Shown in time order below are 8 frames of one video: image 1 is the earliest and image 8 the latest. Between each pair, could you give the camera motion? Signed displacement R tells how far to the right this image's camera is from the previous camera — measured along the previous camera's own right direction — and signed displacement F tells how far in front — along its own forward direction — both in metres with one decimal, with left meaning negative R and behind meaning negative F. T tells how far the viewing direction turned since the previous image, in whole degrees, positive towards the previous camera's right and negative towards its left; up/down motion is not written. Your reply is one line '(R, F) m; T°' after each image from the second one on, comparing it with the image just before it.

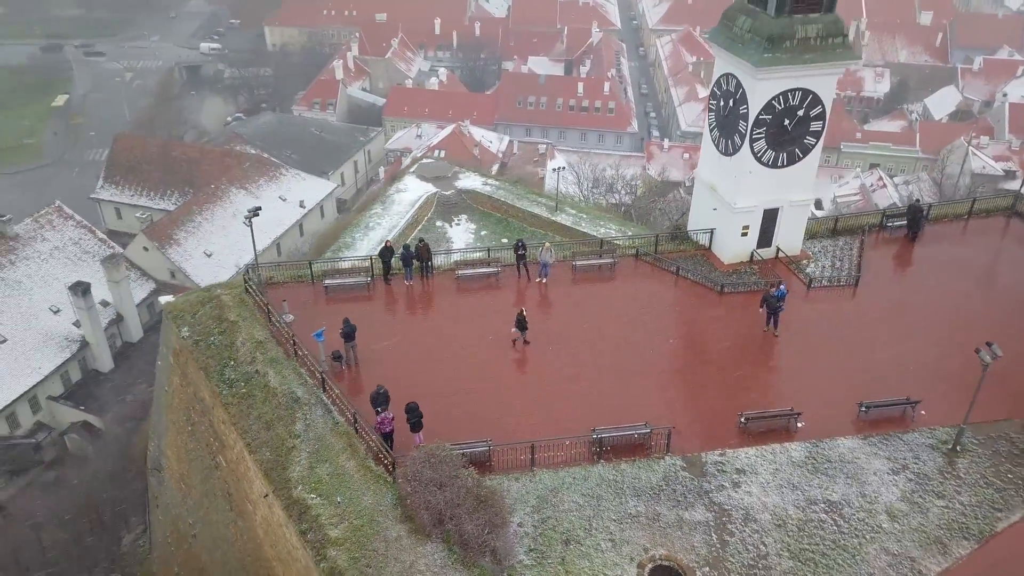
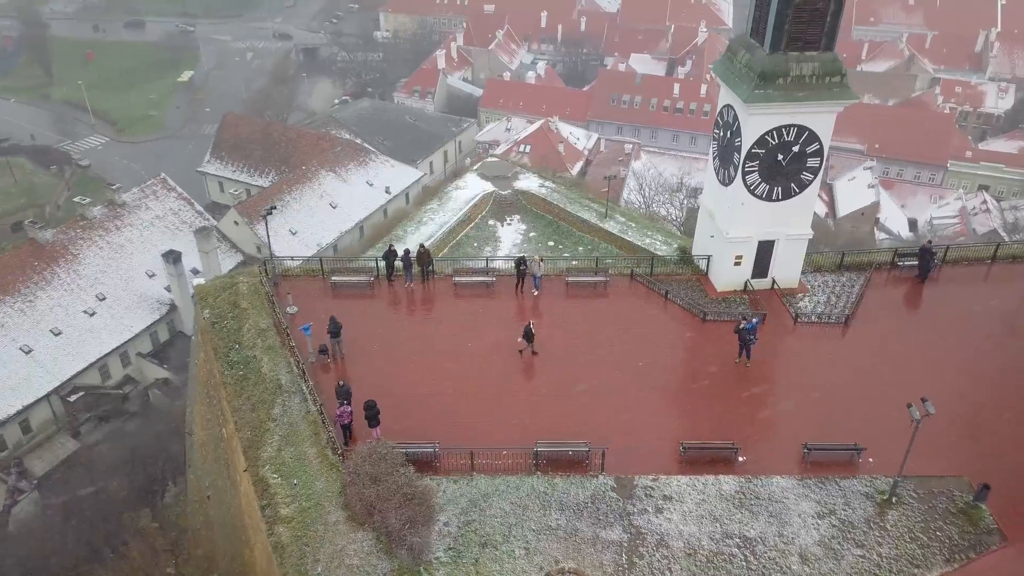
(+2.8, -0.8) m; -7°
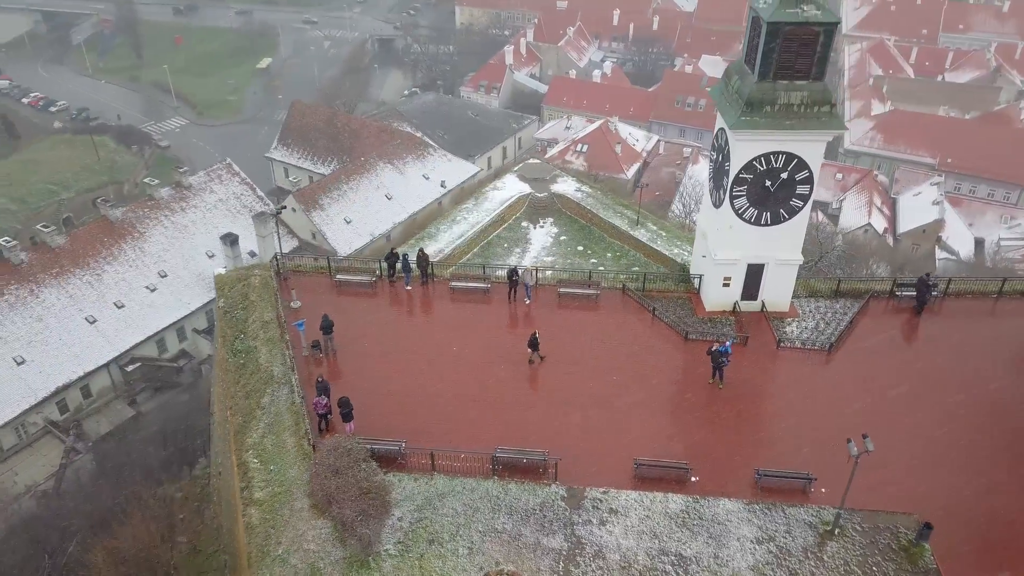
(+2.0, -0.6) m; -5°
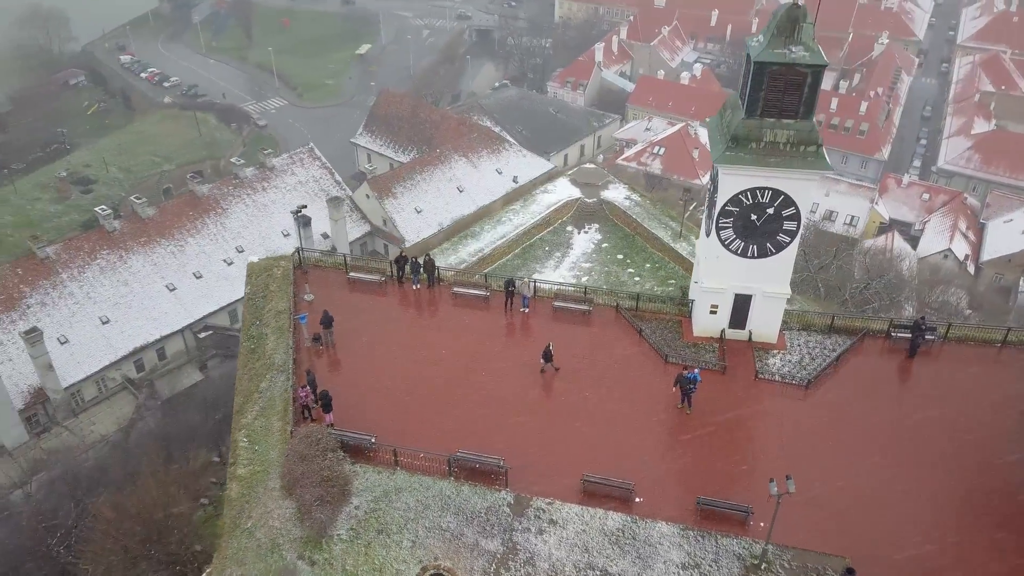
(+2.6, -0.8) m; -7°
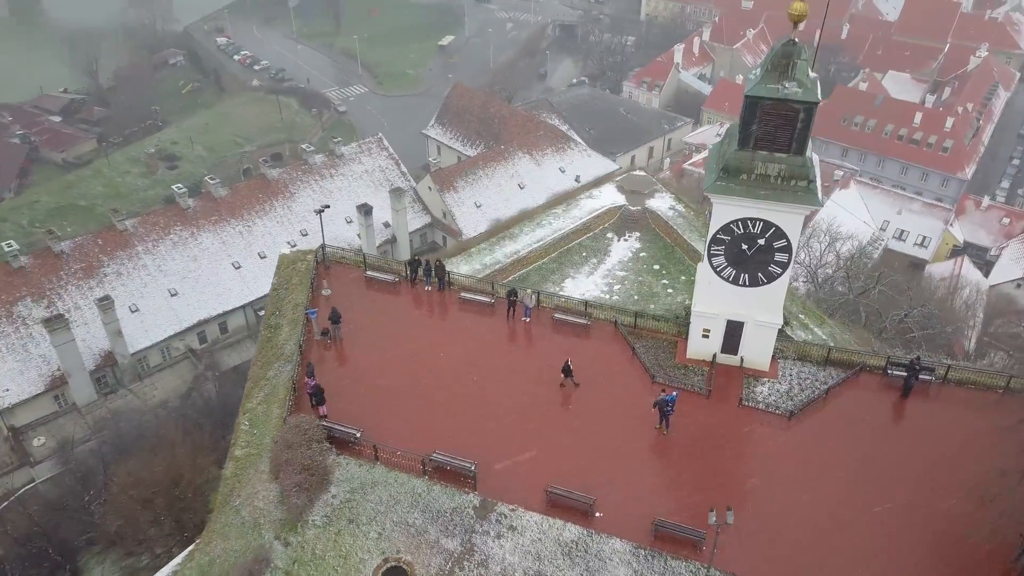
(+2.1, -0.7) m; -6°
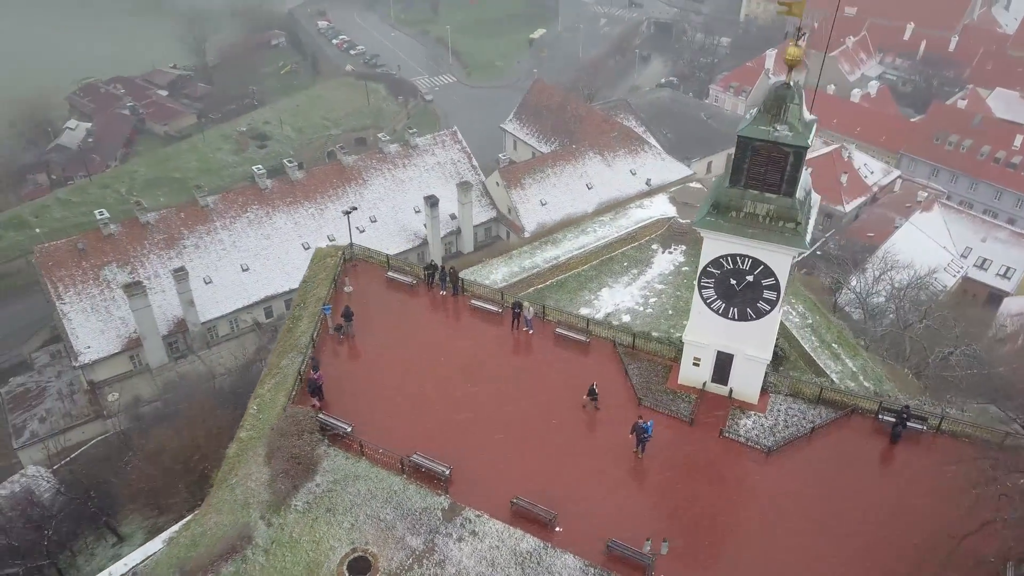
(+2.4, -0.7) m; -6°
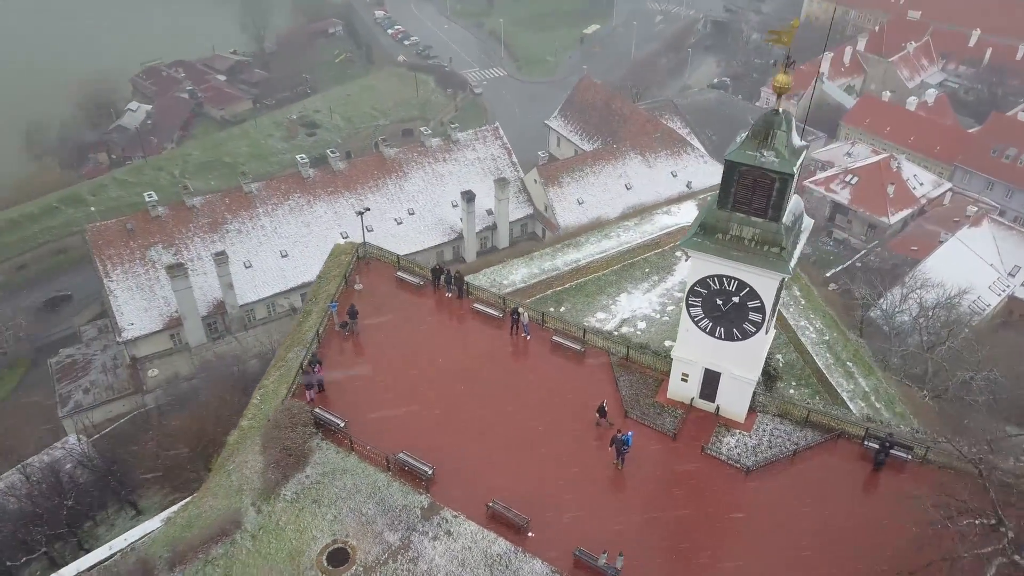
(+1.5, -0.5) m; -4°
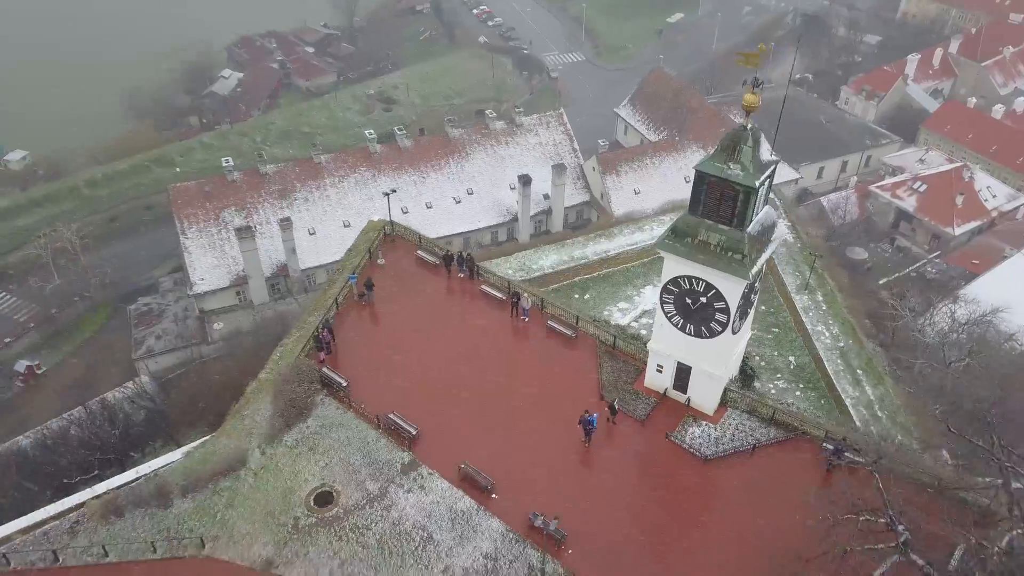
(+2.5, -1.8) m; -6°
